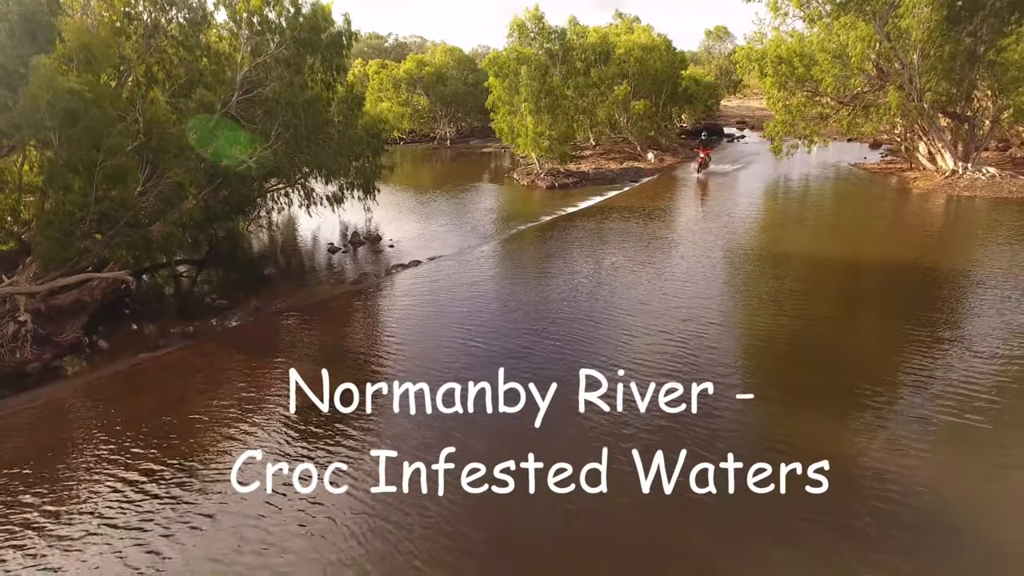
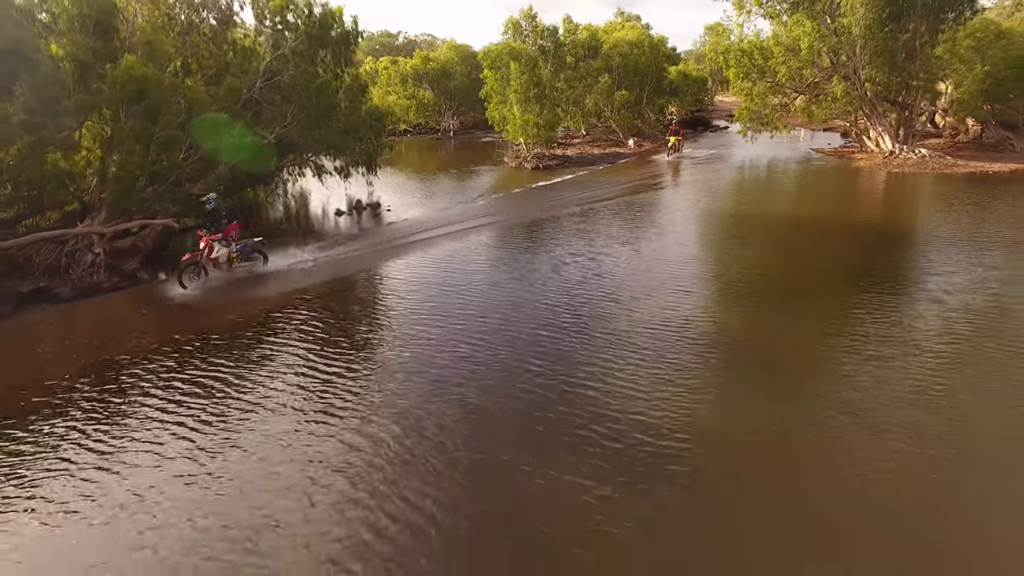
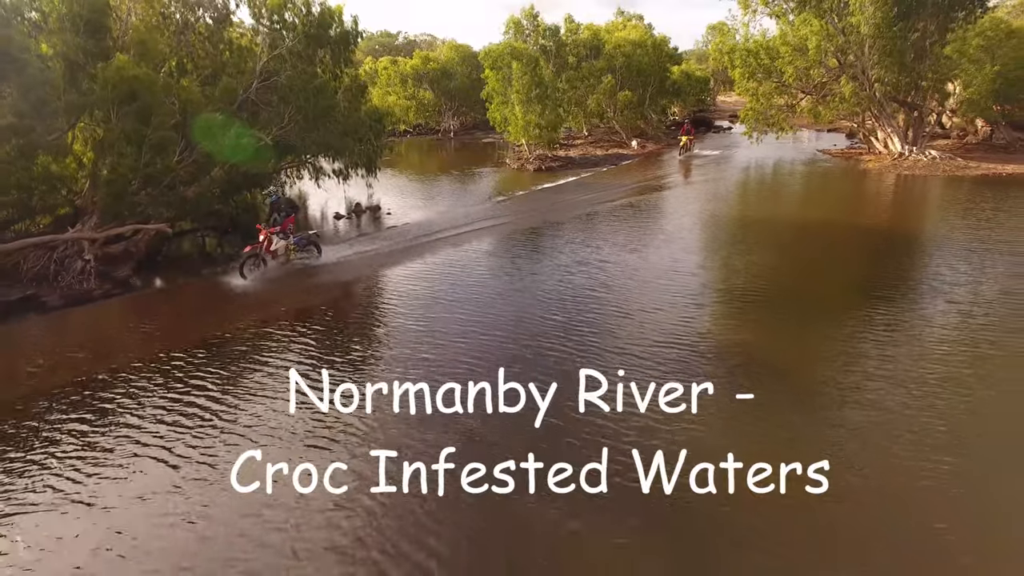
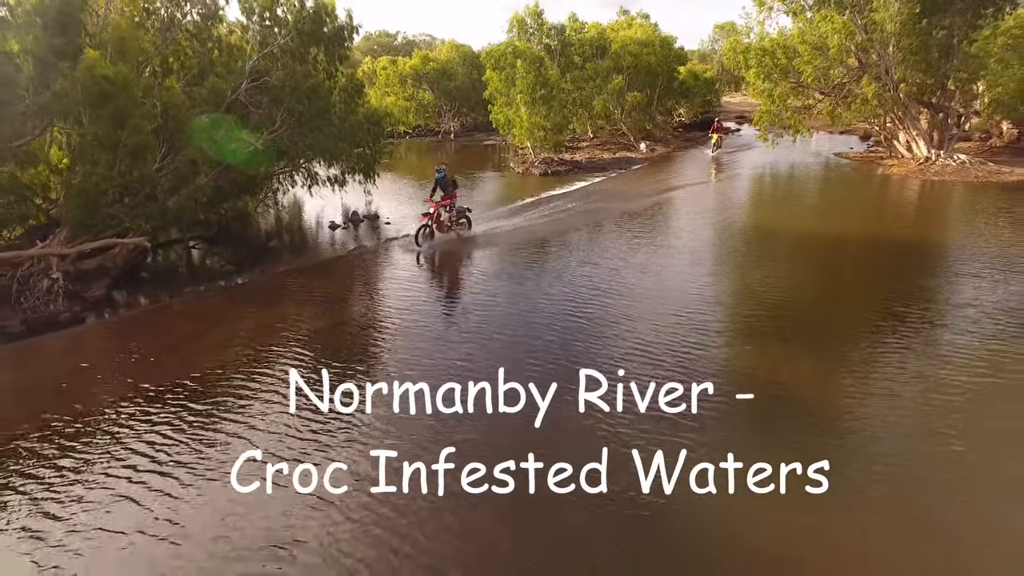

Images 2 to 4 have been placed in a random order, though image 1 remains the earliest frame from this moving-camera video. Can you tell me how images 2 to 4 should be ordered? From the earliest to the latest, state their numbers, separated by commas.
4, 3, 2
